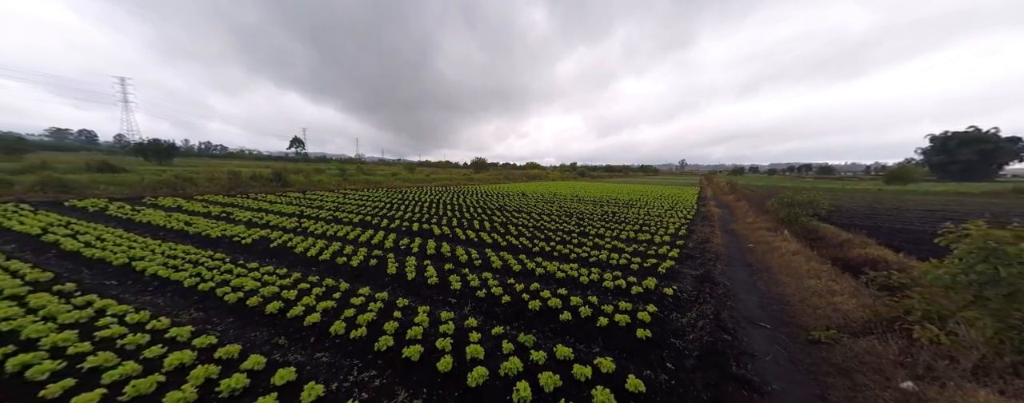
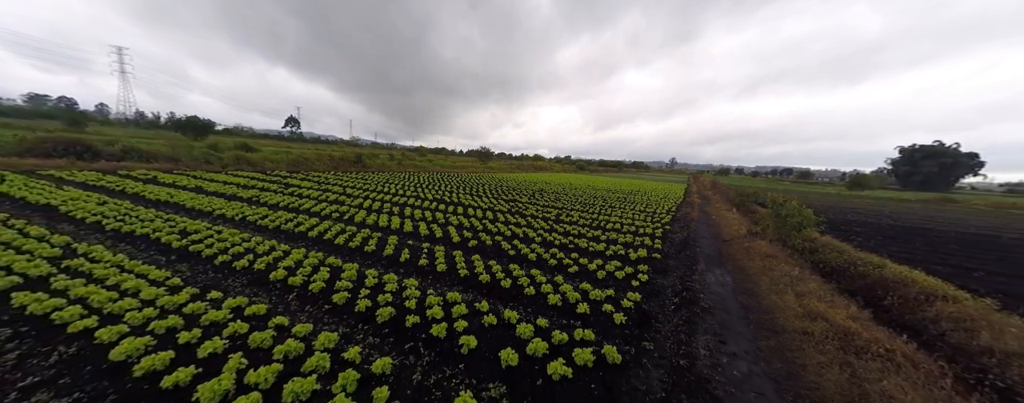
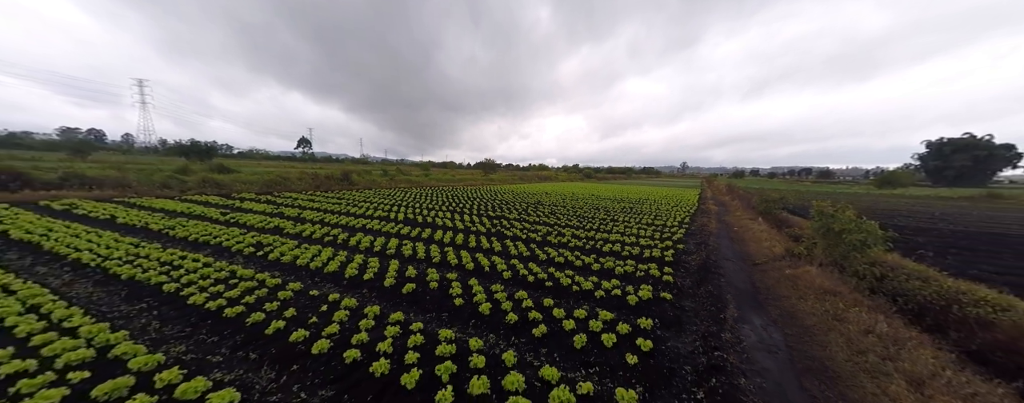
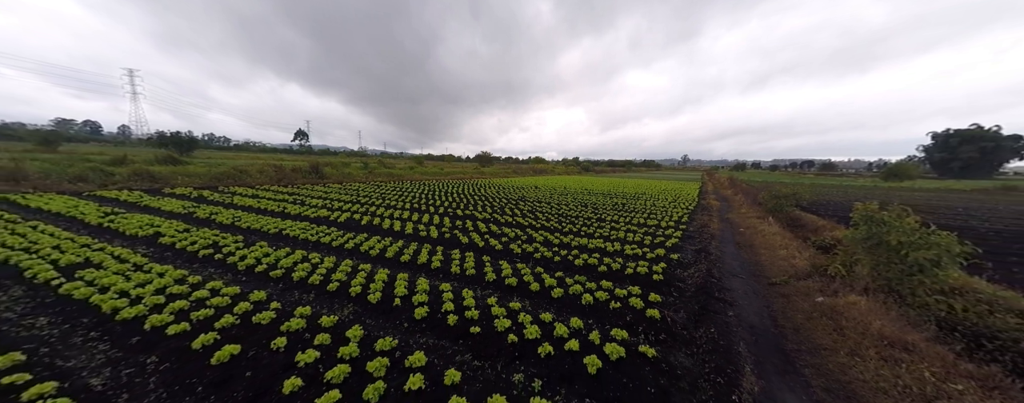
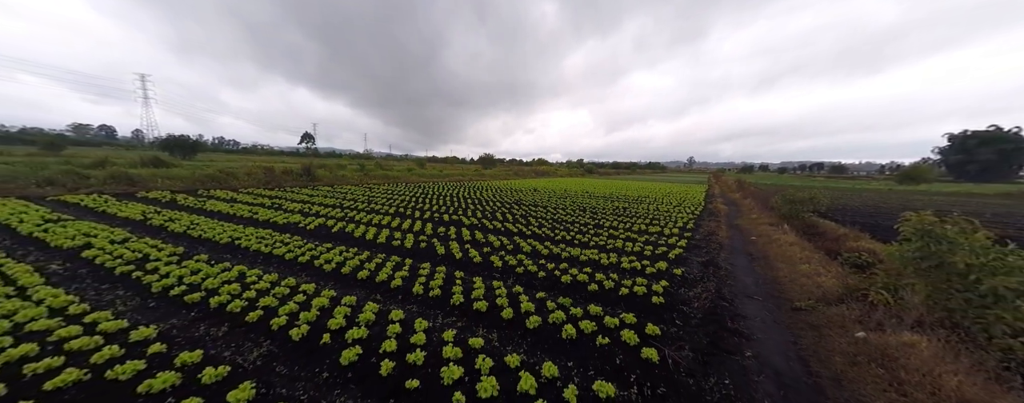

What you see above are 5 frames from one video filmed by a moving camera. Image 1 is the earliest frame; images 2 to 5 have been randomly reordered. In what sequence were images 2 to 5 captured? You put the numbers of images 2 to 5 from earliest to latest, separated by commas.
5, 4, 3, 2
